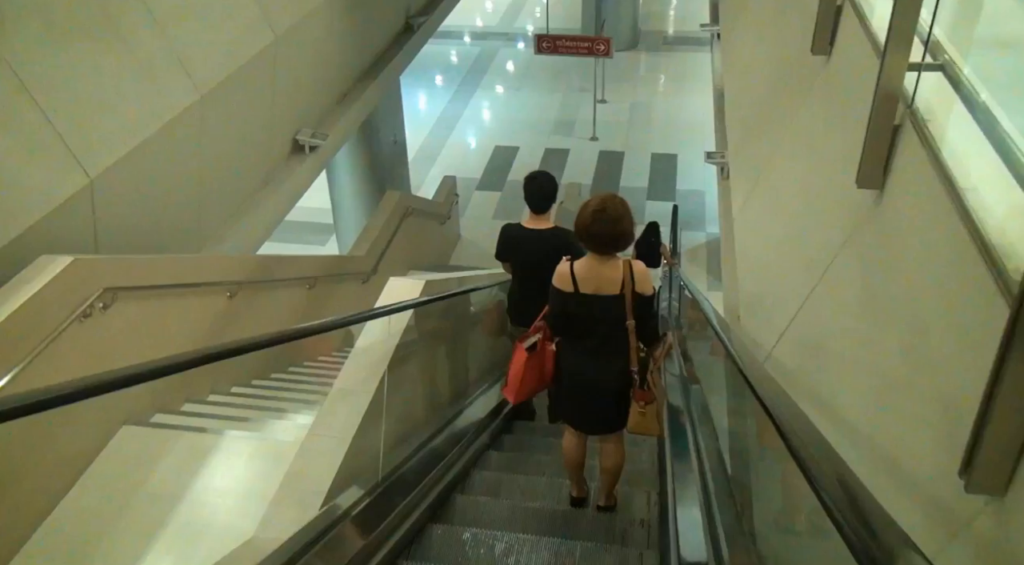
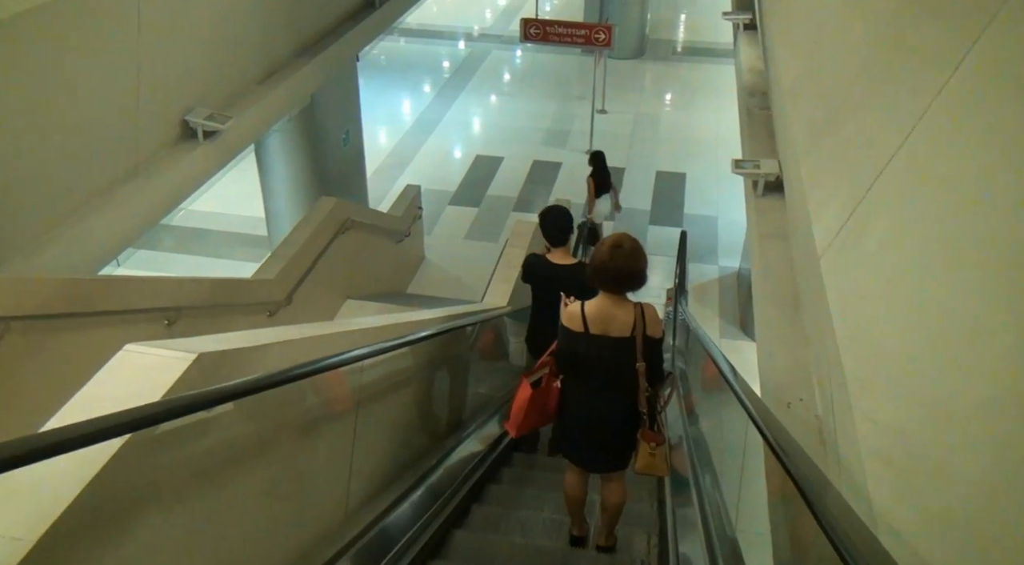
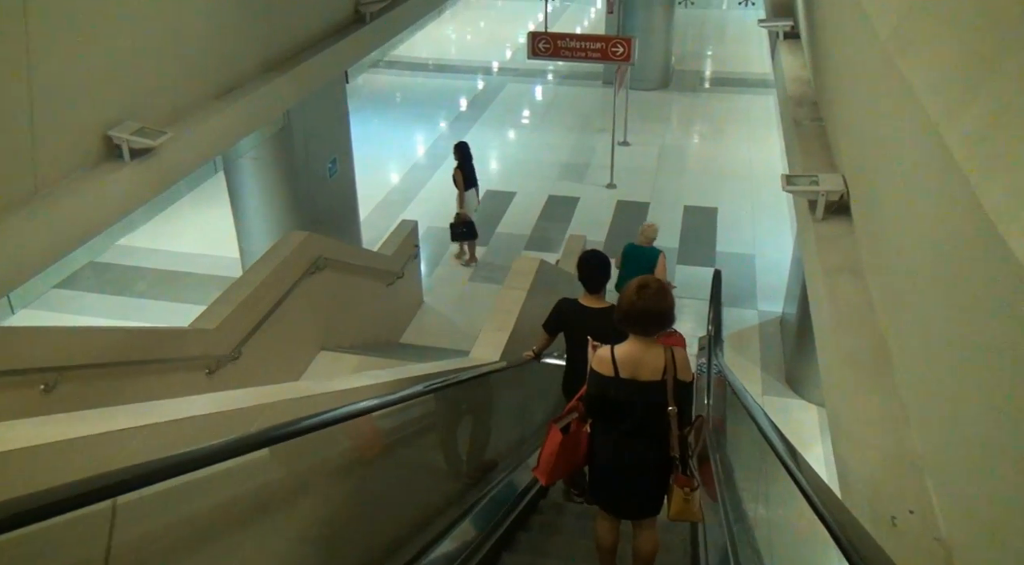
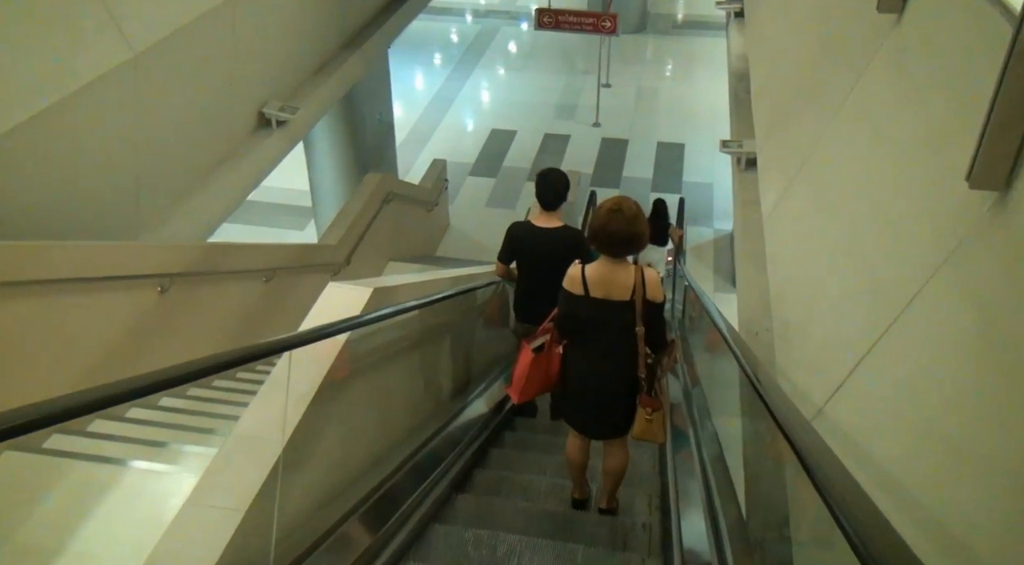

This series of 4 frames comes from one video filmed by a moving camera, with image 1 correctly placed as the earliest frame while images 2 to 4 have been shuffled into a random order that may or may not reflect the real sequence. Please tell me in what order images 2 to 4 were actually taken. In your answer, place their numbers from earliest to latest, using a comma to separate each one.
4, 2, 3
